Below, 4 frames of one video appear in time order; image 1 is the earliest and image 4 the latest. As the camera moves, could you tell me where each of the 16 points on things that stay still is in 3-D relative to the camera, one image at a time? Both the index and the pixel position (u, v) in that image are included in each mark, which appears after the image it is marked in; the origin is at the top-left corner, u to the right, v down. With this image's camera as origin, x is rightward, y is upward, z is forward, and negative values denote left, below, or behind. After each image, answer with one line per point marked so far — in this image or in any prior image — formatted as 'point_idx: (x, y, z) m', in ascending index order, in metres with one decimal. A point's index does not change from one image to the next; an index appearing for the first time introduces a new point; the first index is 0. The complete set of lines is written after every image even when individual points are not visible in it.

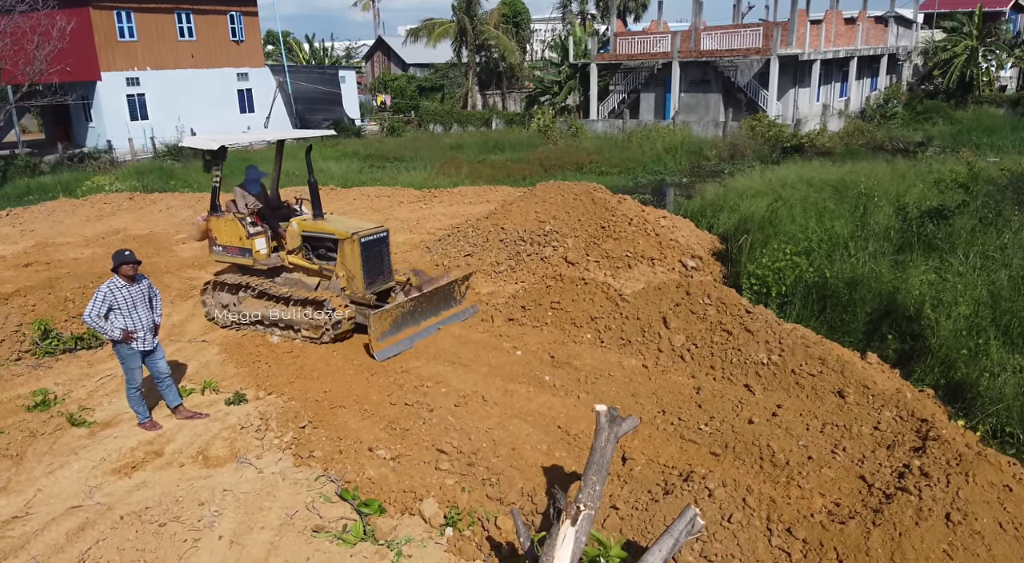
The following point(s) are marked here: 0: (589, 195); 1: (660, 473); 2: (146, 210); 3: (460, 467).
0: (+1.3, +1.5, +10.9) m
1: (+1.1, -1.4, +4.8) m
2: (-8.9, +1.8, +15.6) m
3: (-0.4, -1.5, +5.0) m
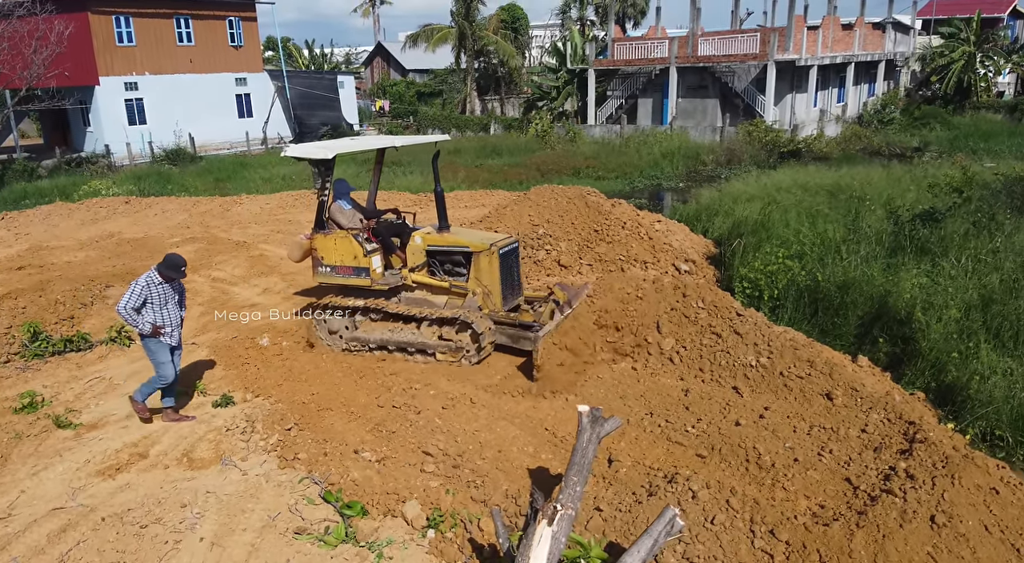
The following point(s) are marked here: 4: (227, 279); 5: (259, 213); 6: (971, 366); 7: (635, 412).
0: (+1.2, +1.4, +10.9) m
1: (+1.0, -1.4, +4.8) m
2: (-9.0, +1.7, +15.6) m
3: (-0.5, -1.5, +5.0) m
4: (-4.5, 0.0, +10.1) m
5: (-5.8, +1.6, +14.8) m
6: (+4.6, -0.9, +6.4) m
7: (+1.1, -1.2, +5.8) m
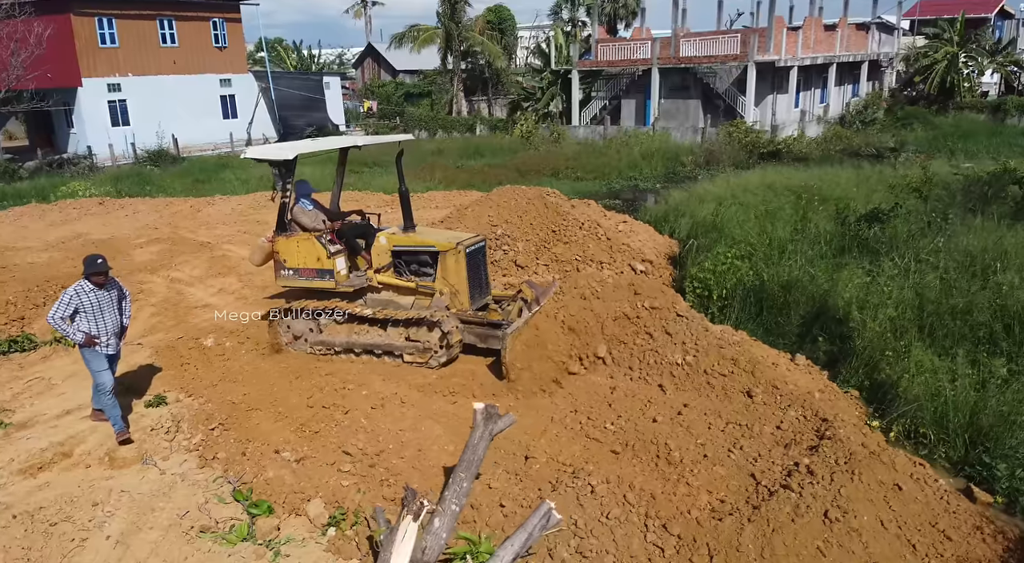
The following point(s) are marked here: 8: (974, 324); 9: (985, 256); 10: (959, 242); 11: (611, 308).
0: (+0.5, +1.4, +10.9) m
1: (+0.3, -1.4, +4.9) m
2: (-9.7, +1.6, +15.6) m
3: (-1.2, -1.5, +5.0) m
4: (-5.2, 0.0, +10.2) m
5: (-6.6, +1.6, +14.8) m
6: (+3.9, -0.8, +6.5) m
7: (+0.4, -1.2, +5.9) m
8: (+4.8, -0.4, +6.7) m
9: (+5.8, +0.3, +7.9) m
10: (+5.8, +0.5, +8.4) m
11: (+1.2, -0.3, +7.3) m
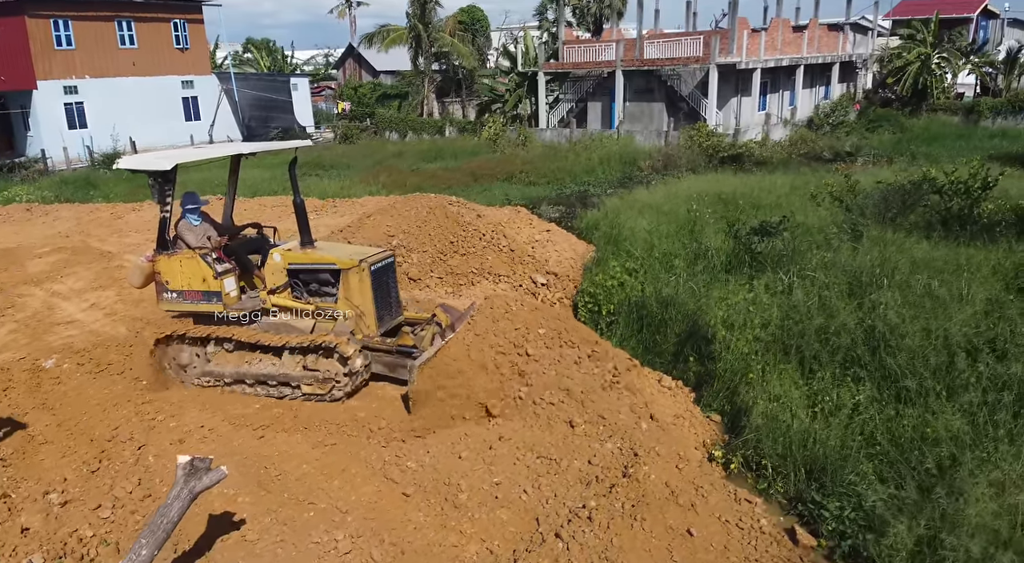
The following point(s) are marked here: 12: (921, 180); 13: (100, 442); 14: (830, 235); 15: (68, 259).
0: (-1.1, +1.2, +10.5) m
1: (-1.3, -1.7, +4.5) m
2: (-11.4, +1.4, +15.2) m
3: (-2.8, -1.7, +4.6) m
4: (-6.9, -0.2, +9.8) m
5: (-8.2, +1.4, +14.4) m
6: (+2.3, -1.1, +6.1) m
7: (-1.2, -1.4, +5.5) m
8: (+3.2, -0.6, +6.3) m
9: (+4.1, +0.1, +7.5) m
10: (+4.1, +0.3, +8.0) m
11: (-0.4, -0.5, +6.9) m
12: (+6.5, +1.6, +10.2) m
13: (-3.6, -1.4, +5.6) m
14: (+4.5, +0.7, +9.0) m
15: (-8.1, +0.4, +11.6) m
